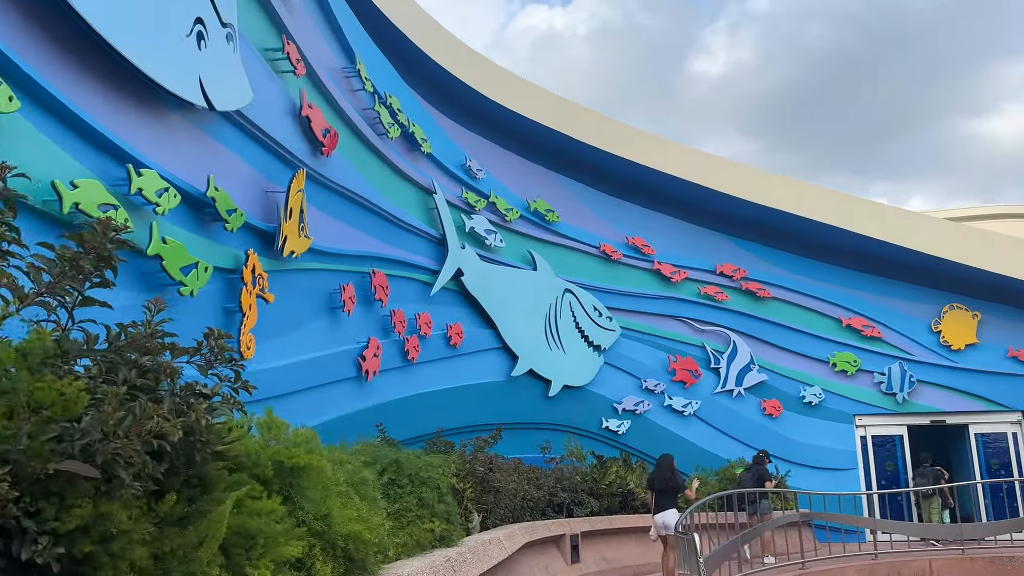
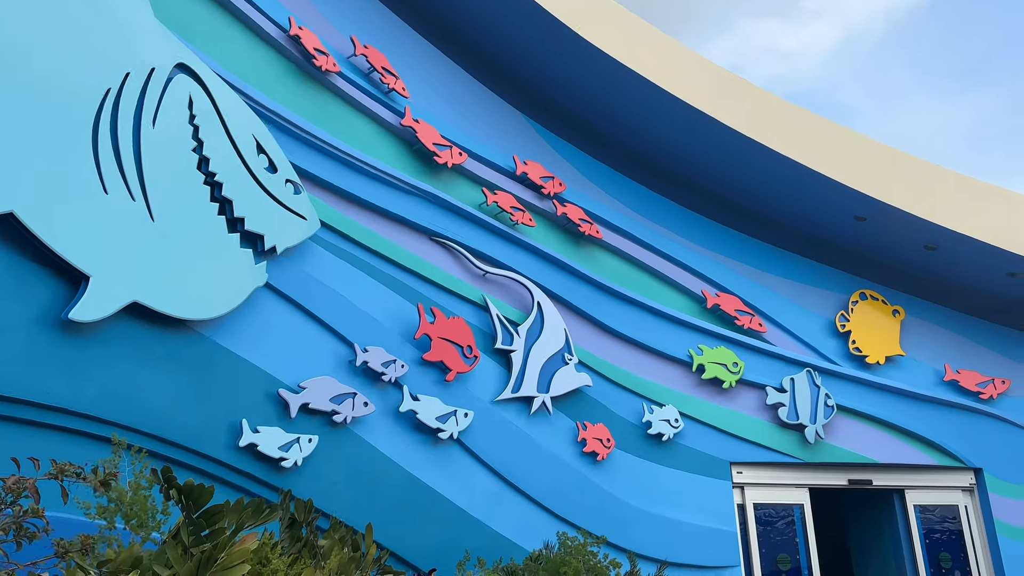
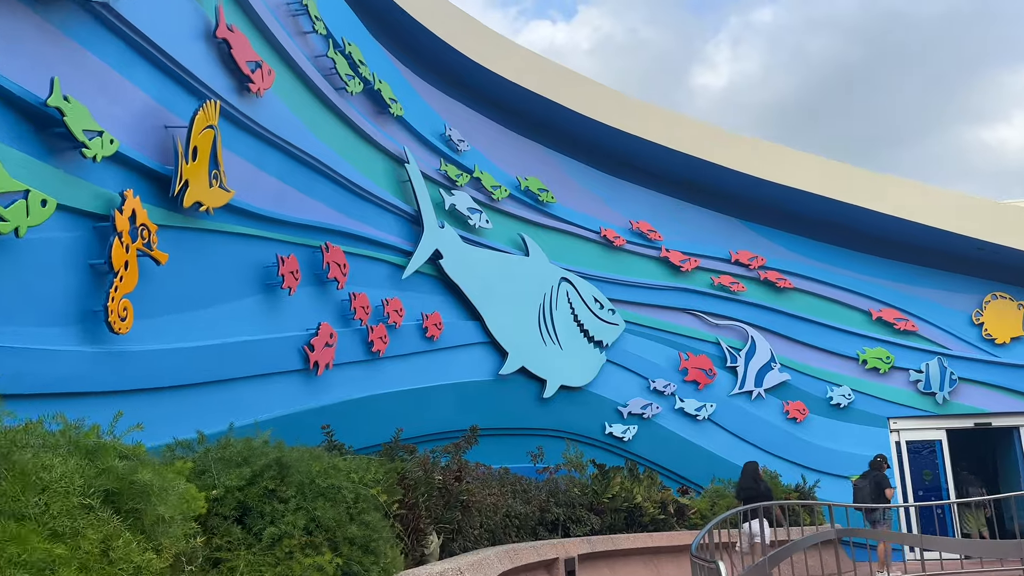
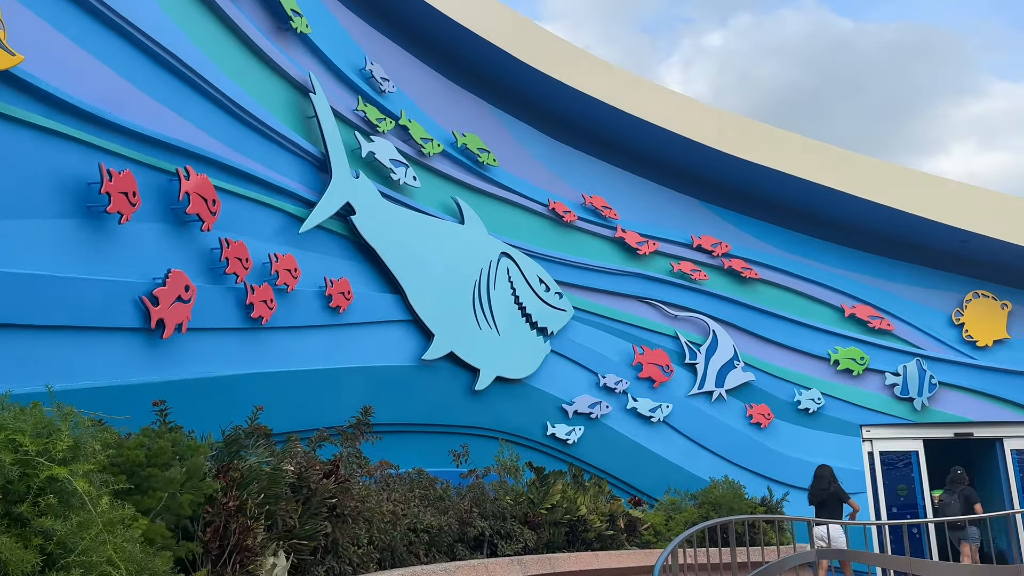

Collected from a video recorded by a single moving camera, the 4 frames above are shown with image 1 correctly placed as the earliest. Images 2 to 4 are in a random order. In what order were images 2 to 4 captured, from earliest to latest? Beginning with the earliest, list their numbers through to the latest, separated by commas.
3, 4, 2
